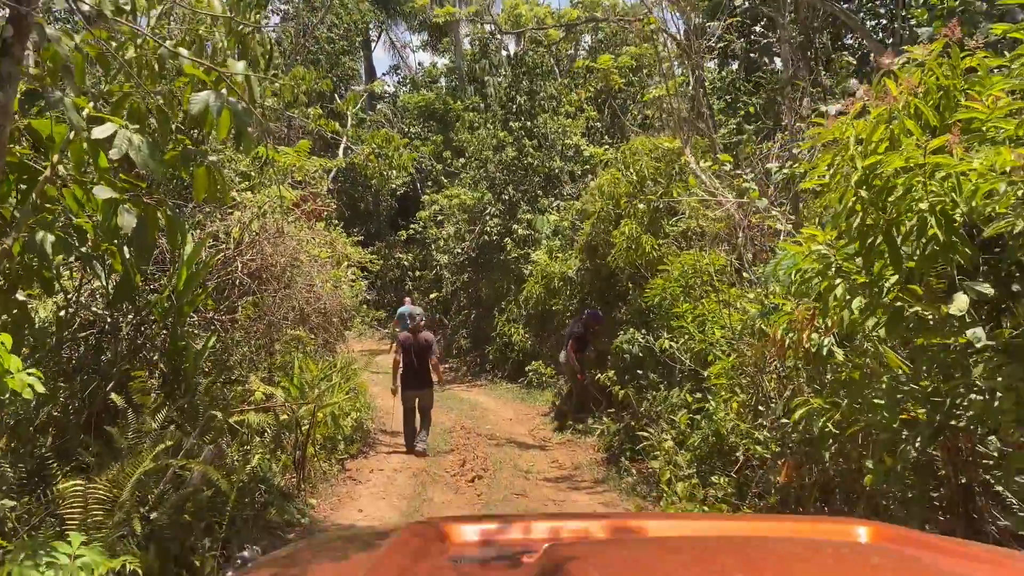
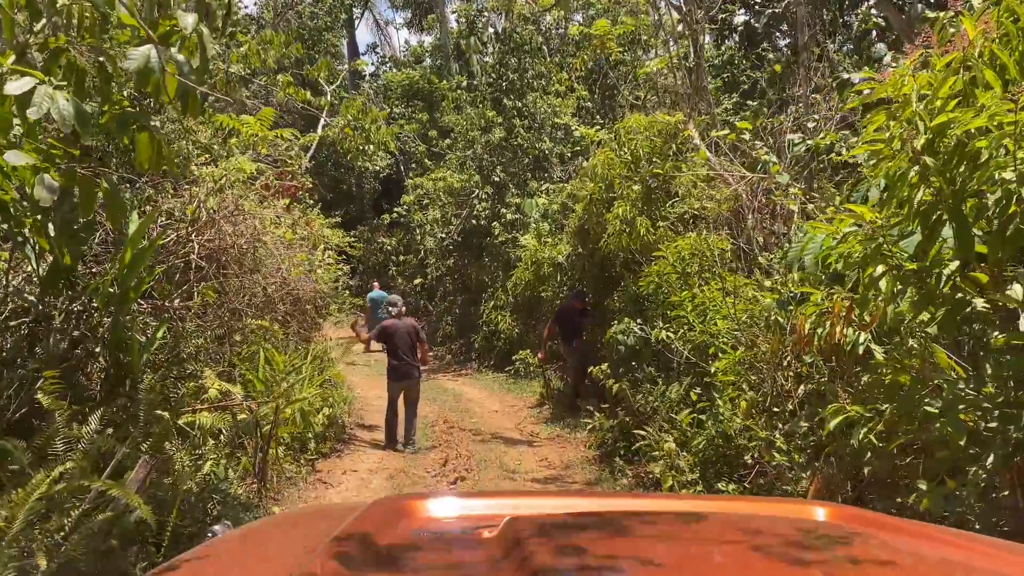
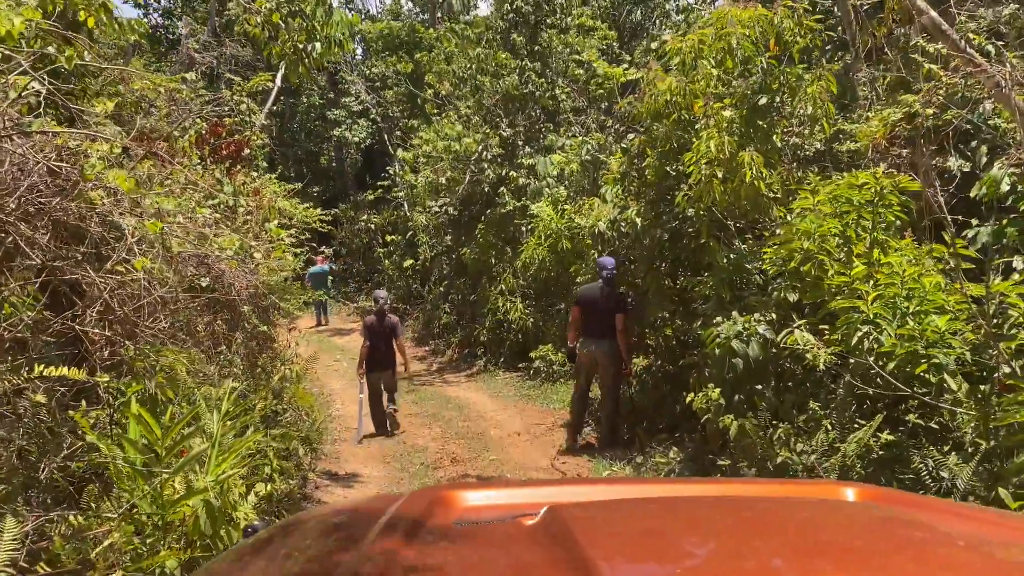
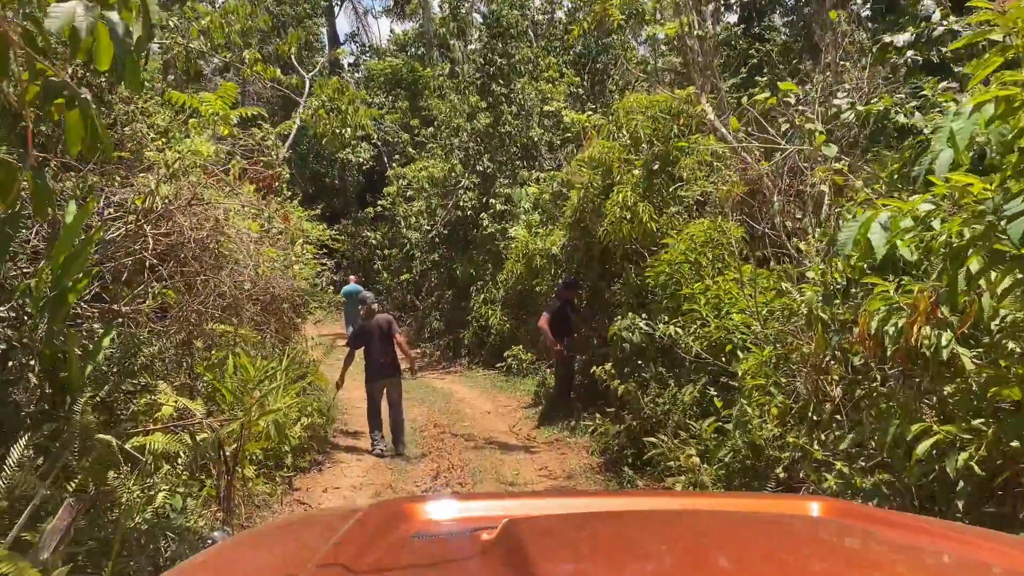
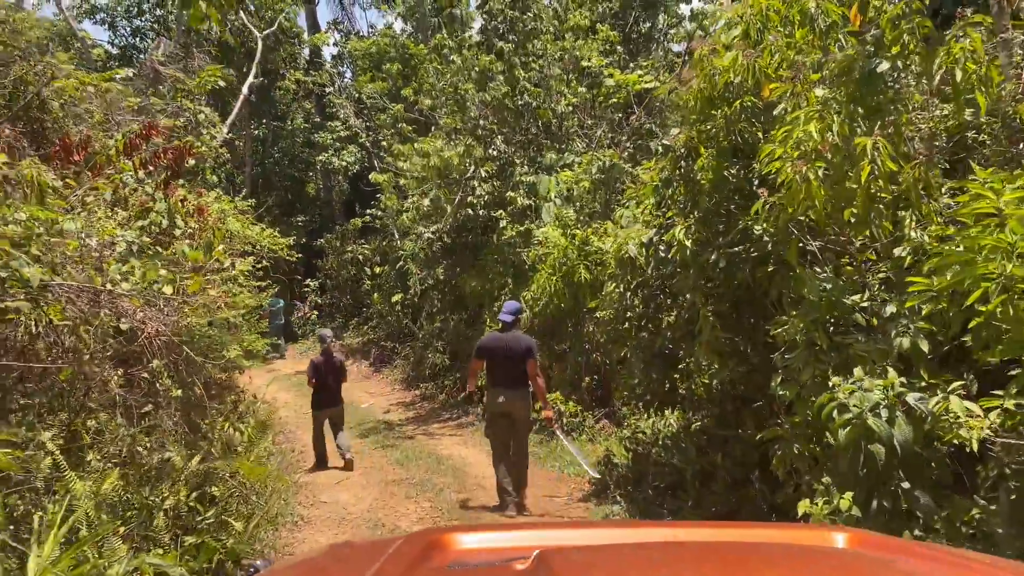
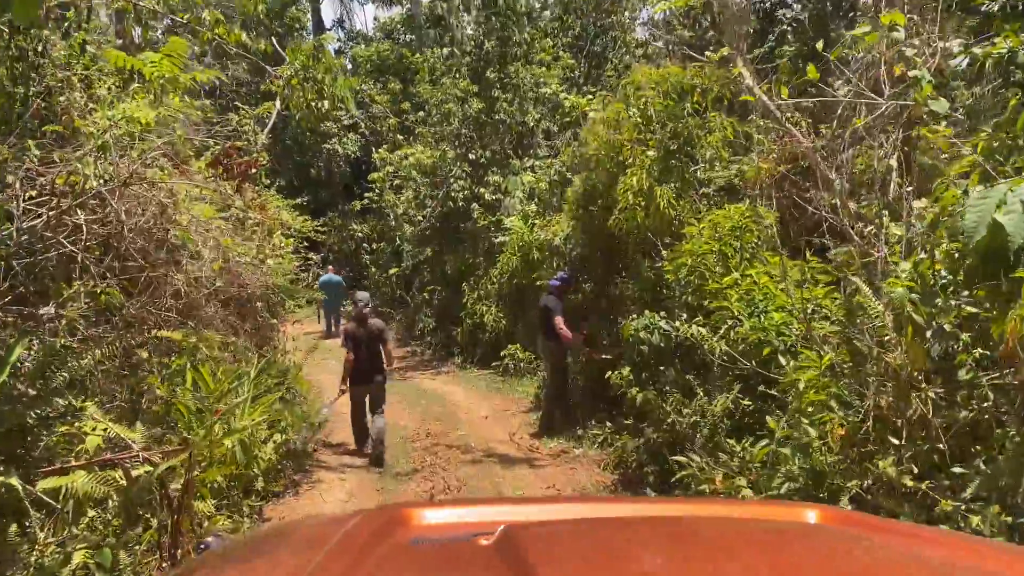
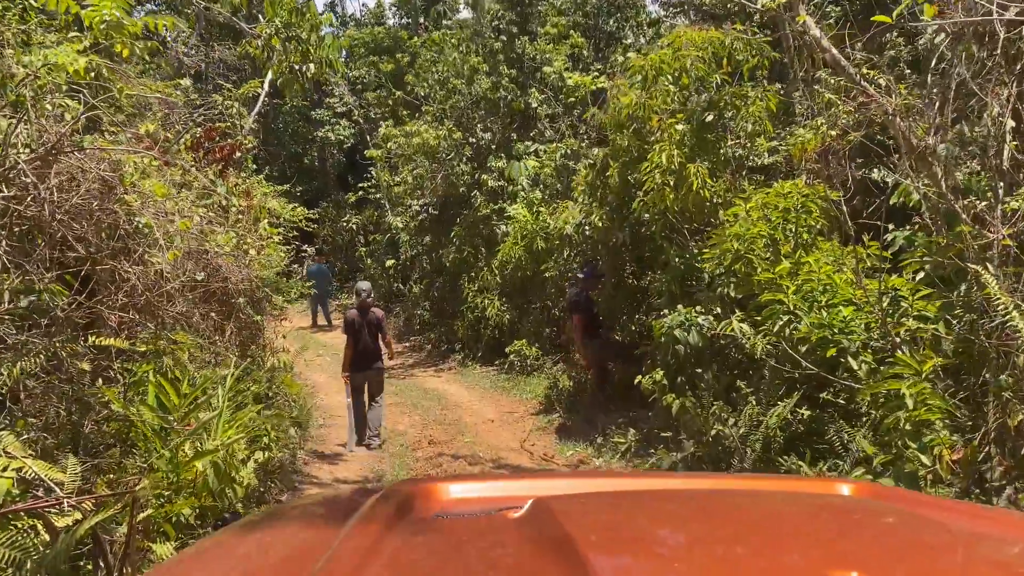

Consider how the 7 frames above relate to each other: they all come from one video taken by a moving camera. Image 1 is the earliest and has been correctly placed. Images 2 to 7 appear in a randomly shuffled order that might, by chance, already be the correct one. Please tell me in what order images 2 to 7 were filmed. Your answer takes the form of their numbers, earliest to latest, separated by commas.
2, 4, 6, 7, 3, 5
